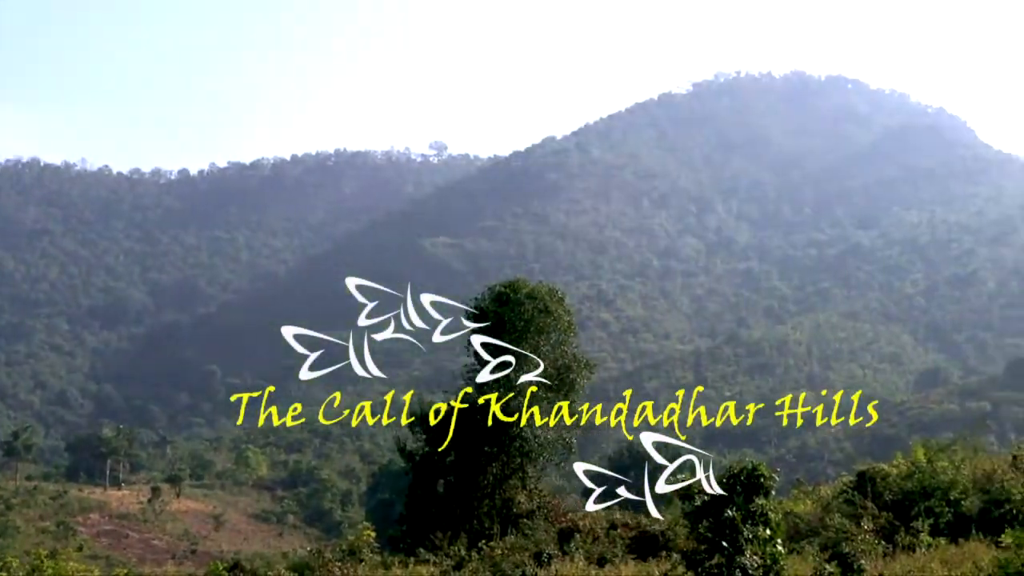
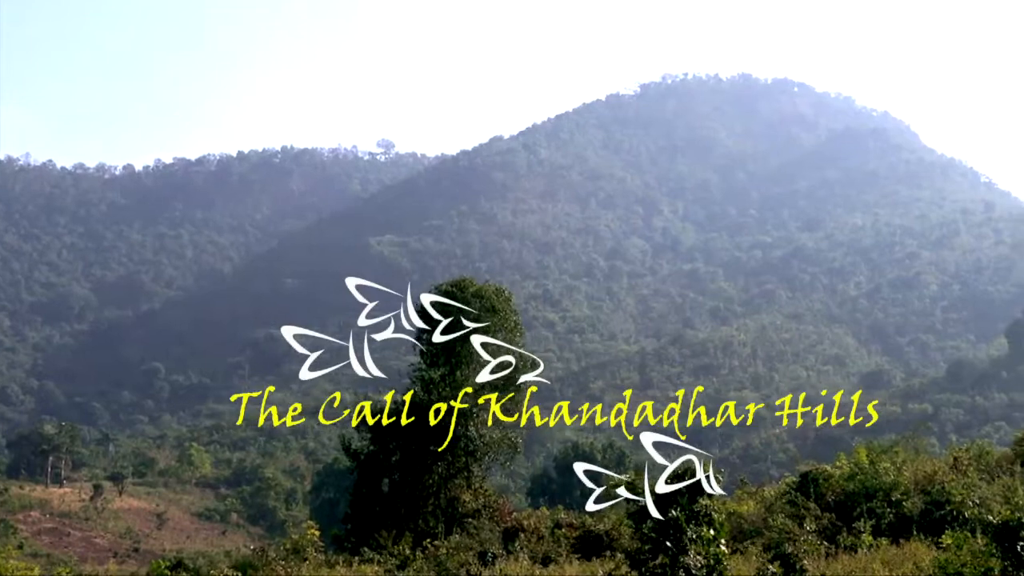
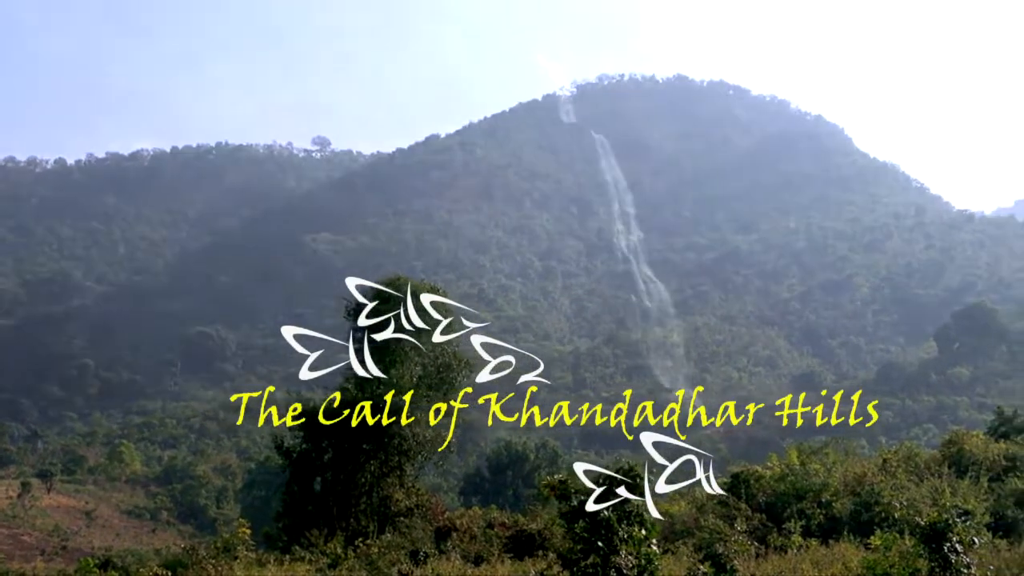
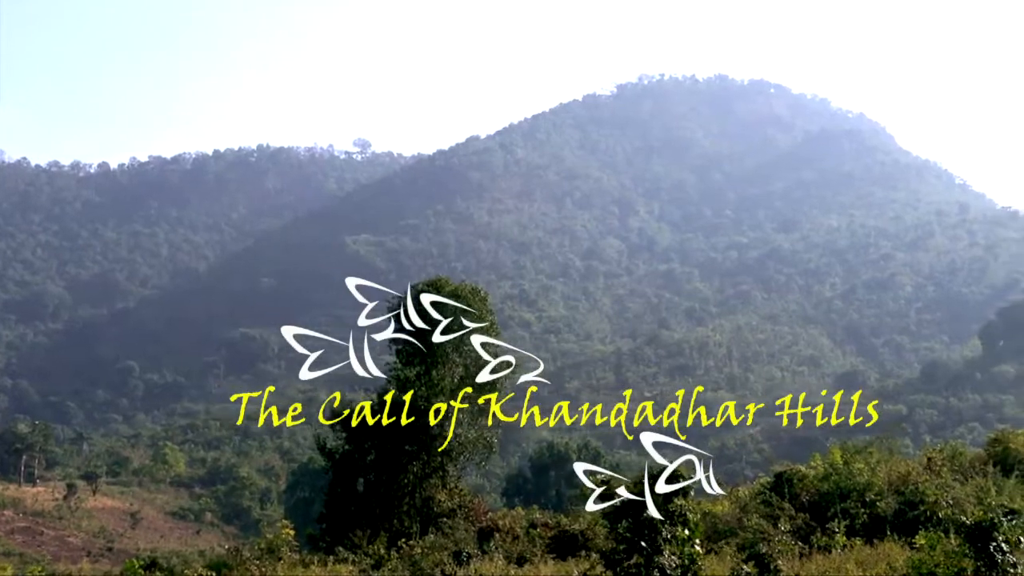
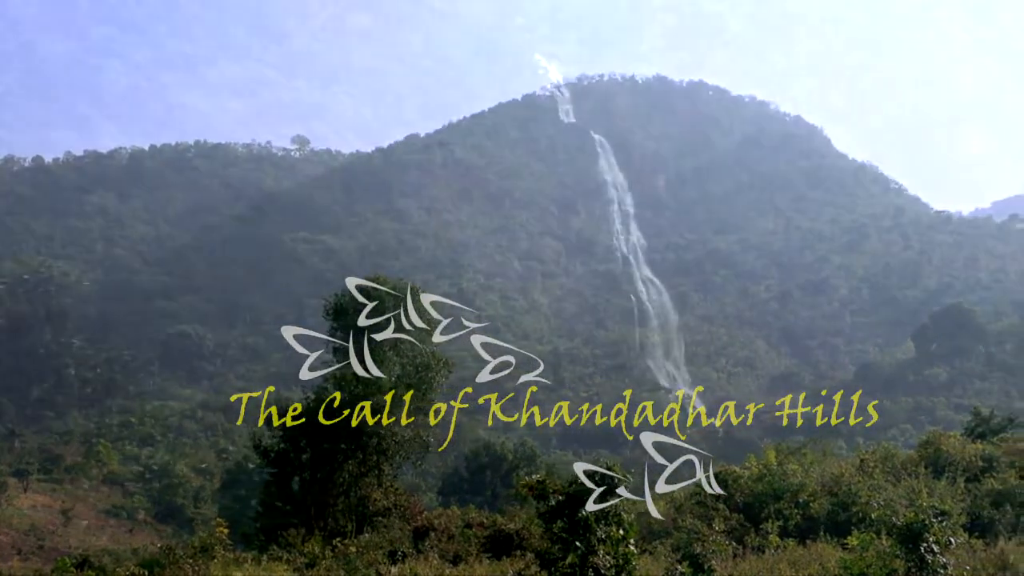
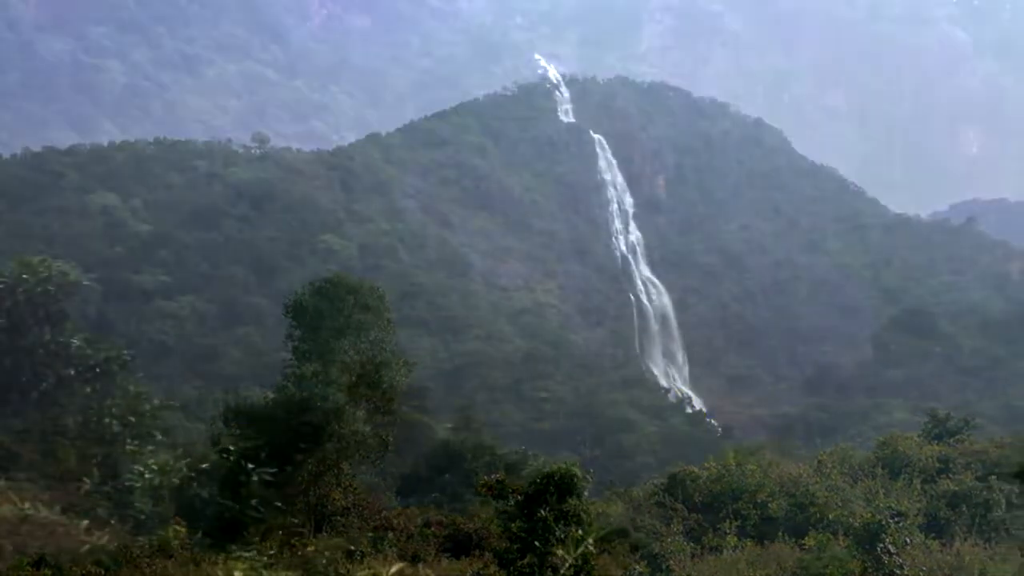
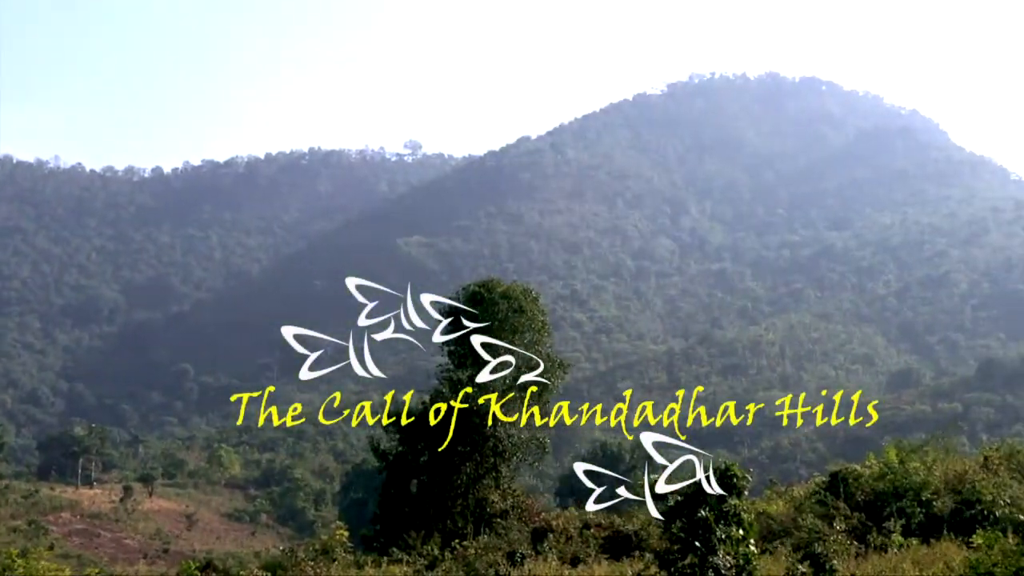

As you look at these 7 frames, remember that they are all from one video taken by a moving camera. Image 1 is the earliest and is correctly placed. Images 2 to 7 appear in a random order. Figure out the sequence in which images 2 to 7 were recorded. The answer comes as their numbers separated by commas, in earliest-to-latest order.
7, 2, 4, 3, 5, 6
